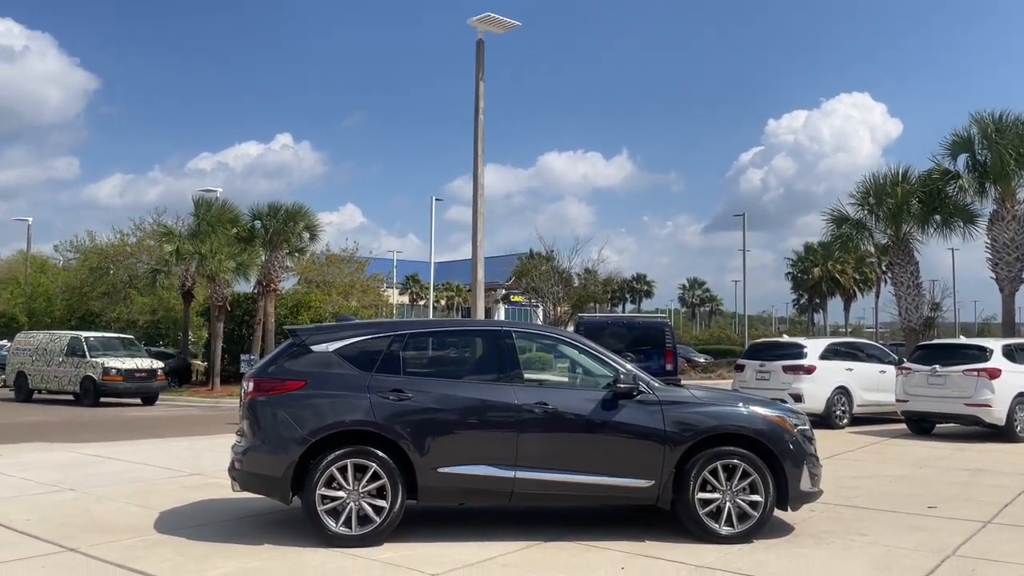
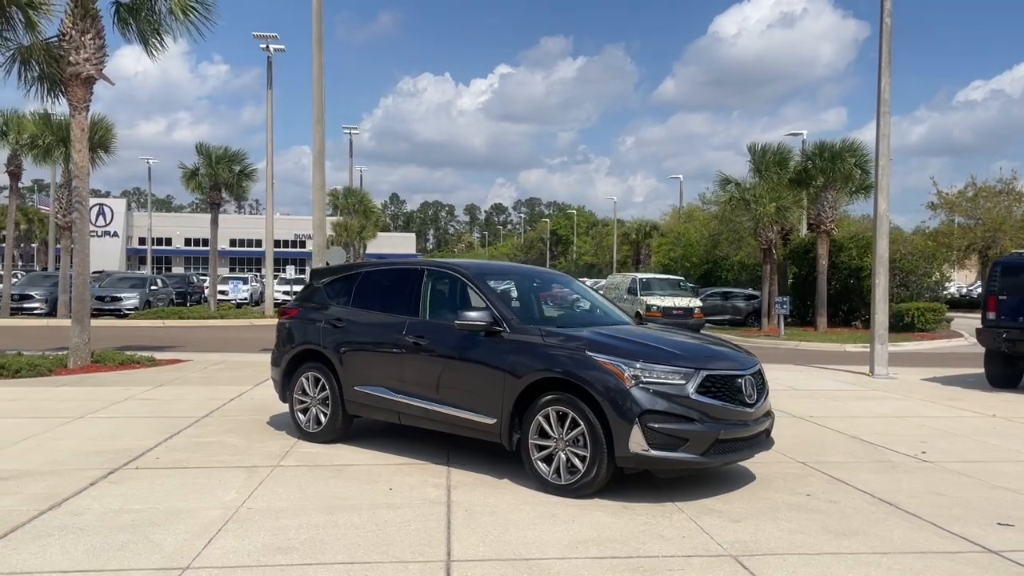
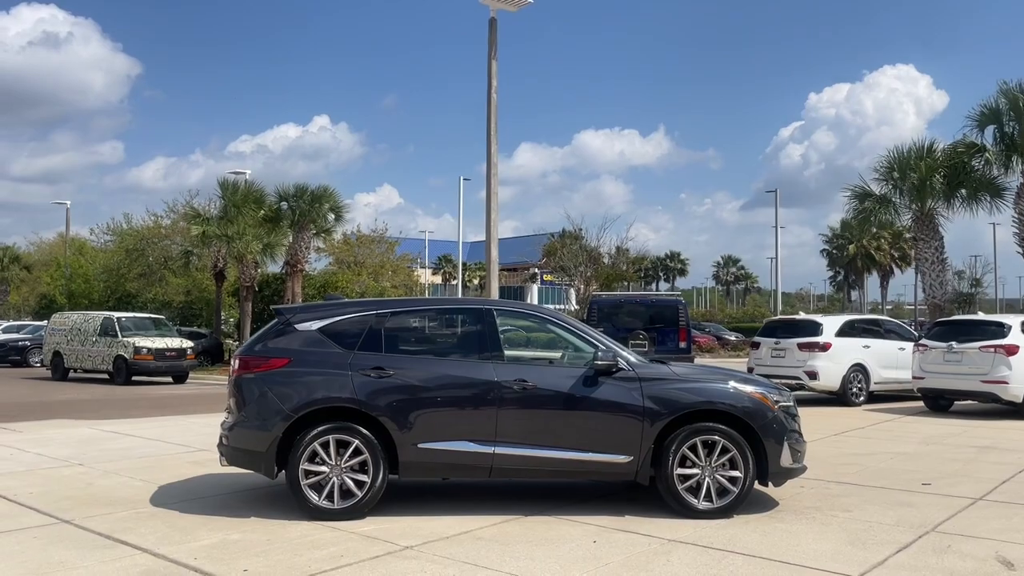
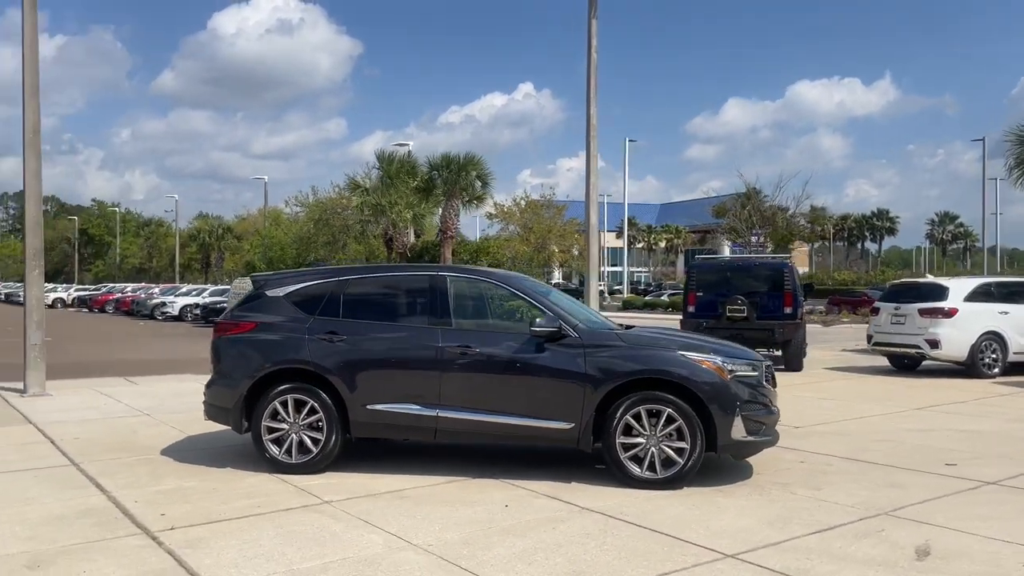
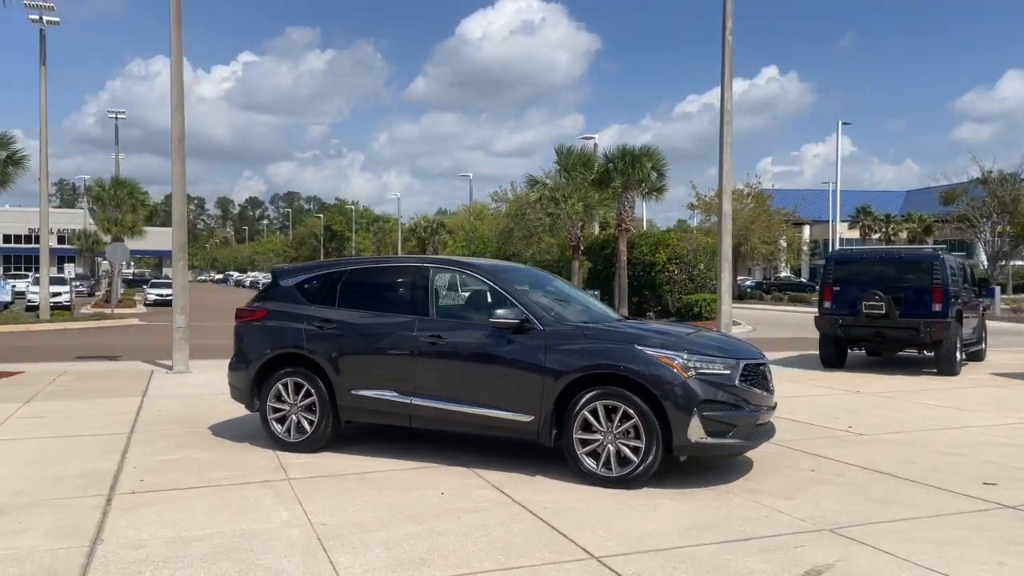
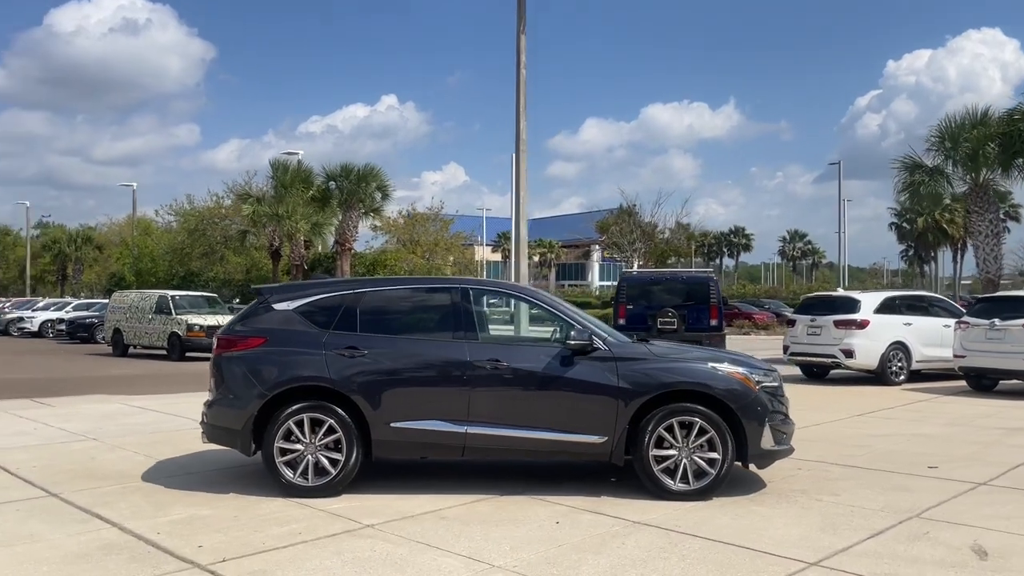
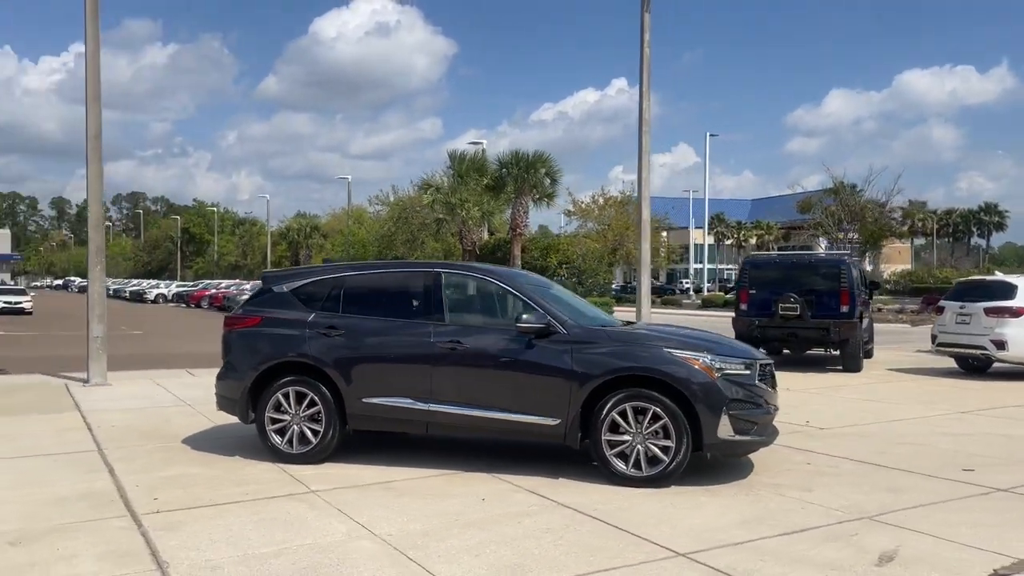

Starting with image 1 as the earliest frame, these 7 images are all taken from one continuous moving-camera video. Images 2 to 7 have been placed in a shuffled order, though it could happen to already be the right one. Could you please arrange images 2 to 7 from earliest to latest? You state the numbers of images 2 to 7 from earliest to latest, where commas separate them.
3, 6, 4, 7, 5, 2
